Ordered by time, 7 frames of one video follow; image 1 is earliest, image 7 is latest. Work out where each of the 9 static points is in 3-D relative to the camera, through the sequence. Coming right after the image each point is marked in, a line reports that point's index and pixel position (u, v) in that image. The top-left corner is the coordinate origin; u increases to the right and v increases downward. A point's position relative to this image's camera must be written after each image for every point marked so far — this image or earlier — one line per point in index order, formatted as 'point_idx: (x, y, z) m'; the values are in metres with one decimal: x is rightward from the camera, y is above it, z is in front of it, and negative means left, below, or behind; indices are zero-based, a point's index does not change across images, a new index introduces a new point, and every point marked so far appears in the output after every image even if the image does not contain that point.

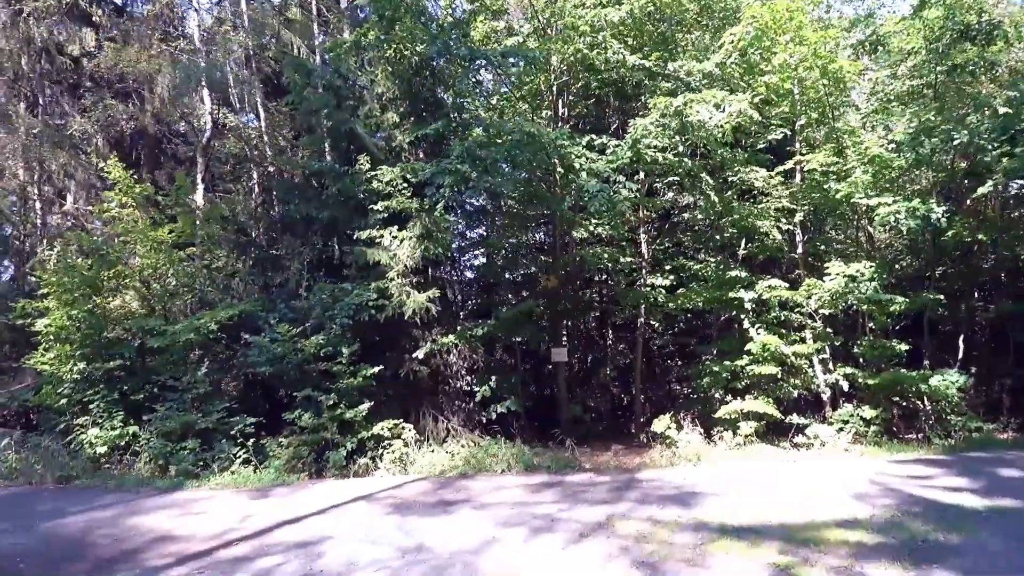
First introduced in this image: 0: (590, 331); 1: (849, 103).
0: (+1.9, -1.0, +17.6) m
1: (+6.7, +3.7, +14.9) m
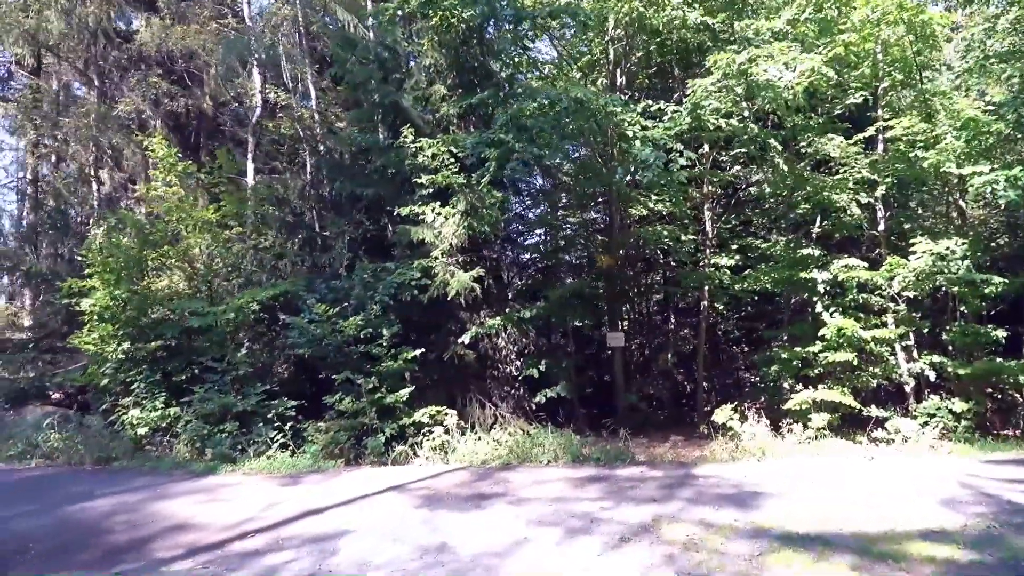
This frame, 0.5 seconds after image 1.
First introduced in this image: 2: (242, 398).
0: (+3.1, -0.6, +16.7) m
1: (+7.7, +4.1, +13.4) m
2: (-4.2, -1.7, +11.5) m
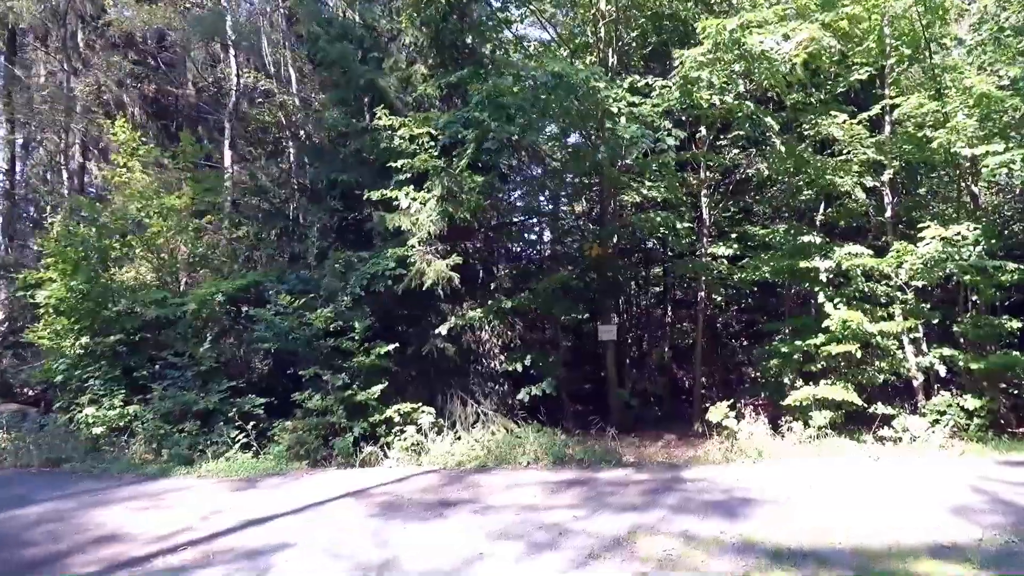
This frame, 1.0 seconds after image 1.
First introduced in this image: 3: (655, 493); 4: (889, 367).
0: (+2.9, -0.4, +15.9) m
1: (+7.4, +4.3, +12.6) m
2: (-4.5, -1.6, +10.9) m
3: (+1.5, -2.2, +7.8) m
4: (+6.4, -1.3, +12.6) m
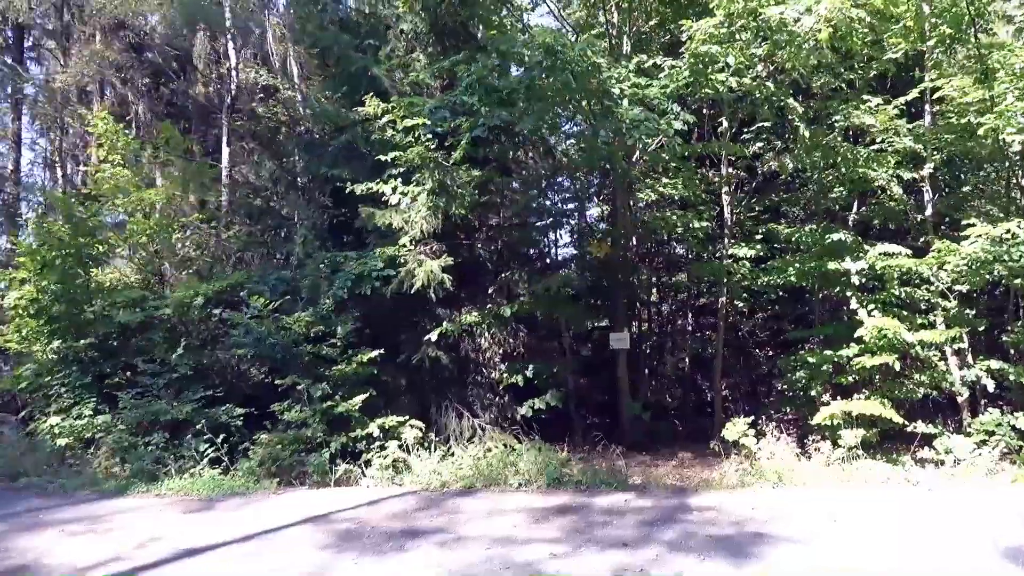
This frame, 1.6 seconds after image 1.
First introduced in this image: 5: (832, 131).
0: (+3.0, -0.5, +14.8) m
1: (+7.4, +4.2, +11.4) m
2: (-4.5, -1.6, +10.1) m
3: (+1.3, -2.2, +6.8) m
4: (+6.4, -1.4, +11.4) m
5: (+5.1, +2.6, +12.0) m
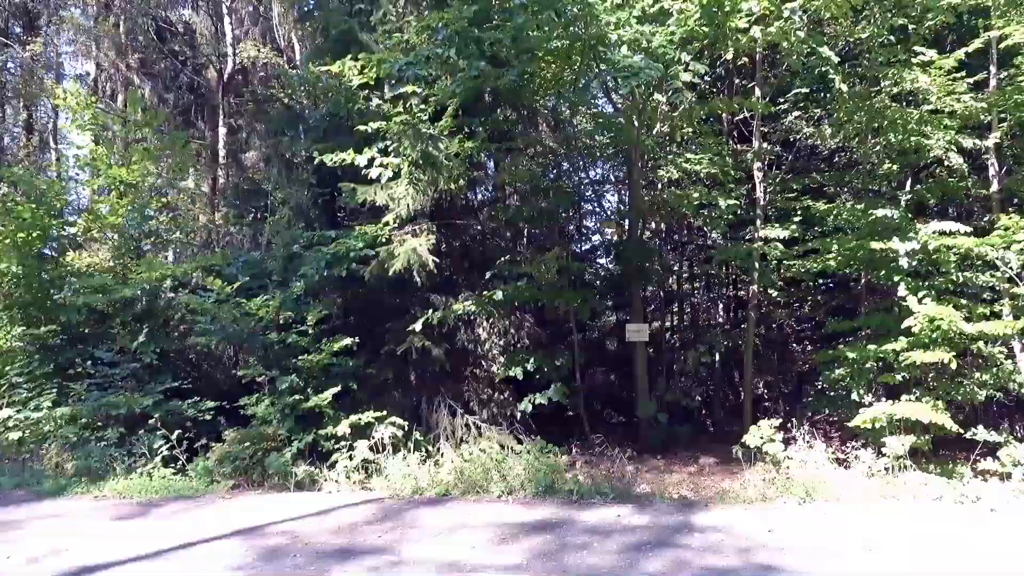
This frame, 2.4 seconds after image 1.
0: (+3.2, -0.3, +13.5) m
1: (+7.4, +4.4, +9.7) m
2: (-4.6, -1.3, +9.2) m
3: (+1.0, -2.0, +5.6) m
4: (+6.3, -1.2, +9.8) m
5: (+5.1, +2.8, +10.5) m
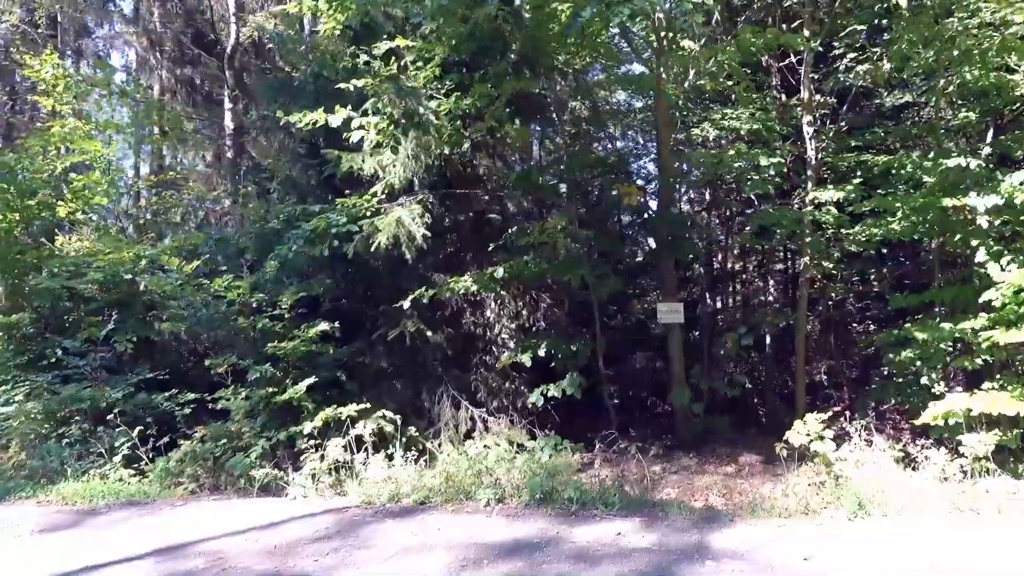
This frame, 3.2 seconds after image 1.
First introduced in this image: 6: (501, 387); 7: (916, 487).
0: (+3.5, +0.1, +12.0) m
1: (+7.3, +4.8, +7.8) m
2: (-4.6, -1.2, +8.5) m
3: (+0.7, -1.7, +4.4) m
4: (+6.4, -0.8, +8.1) m
5: (+5.2, +3.1, +8.8) m
6: (-0.2, -1.3, +9.5) m
7: (+3.6, -1.8, +6.6) m
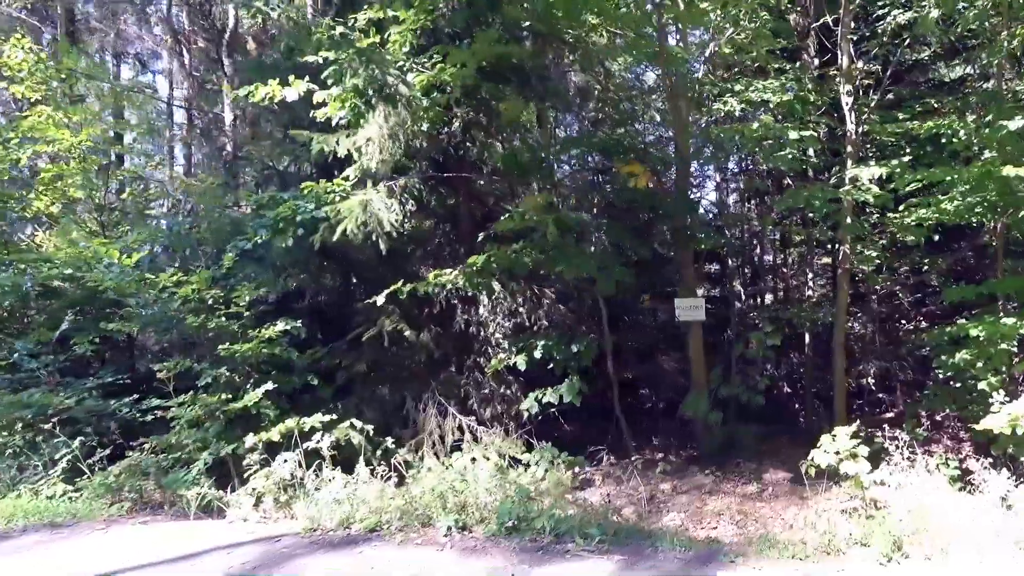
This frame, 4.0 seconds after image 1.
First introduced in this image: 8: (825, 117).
0: (+3.6, +0.2, +10.8) m
1: (+7.1, +4.9, +6.3) m
2: (-4.7, -1.1, +7.8) m
3: (+0.3, -1.7, +3.3) m
4: (+6.2, -0.7, +6.7) m
5: (+5.0, +3.2, +7.5) m
6: (-0.2, -1.2, +8.6) m
7: (+3.3, -1.7, +5.4) m
8: (+4.1, +2.2, +9.6) m
